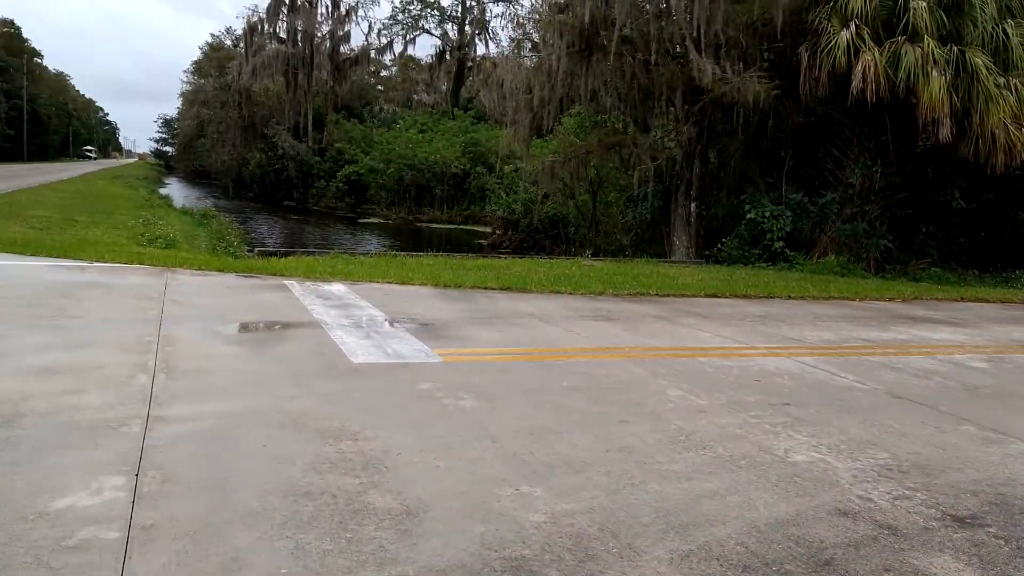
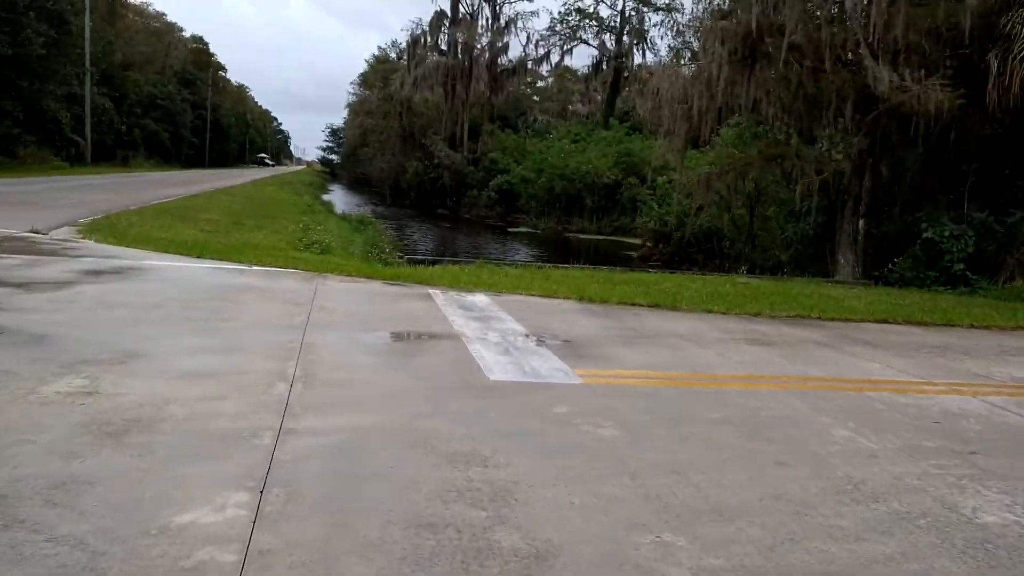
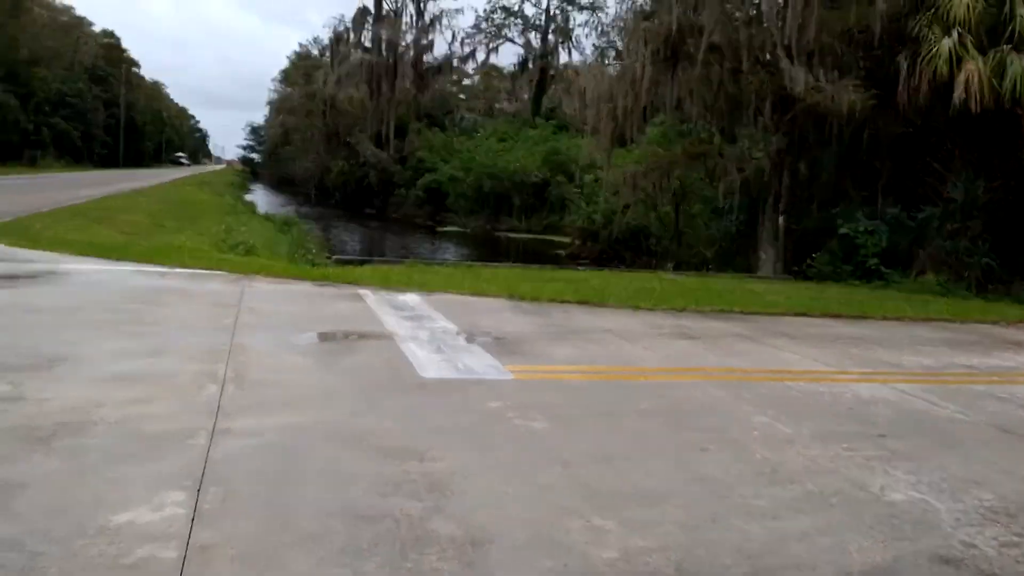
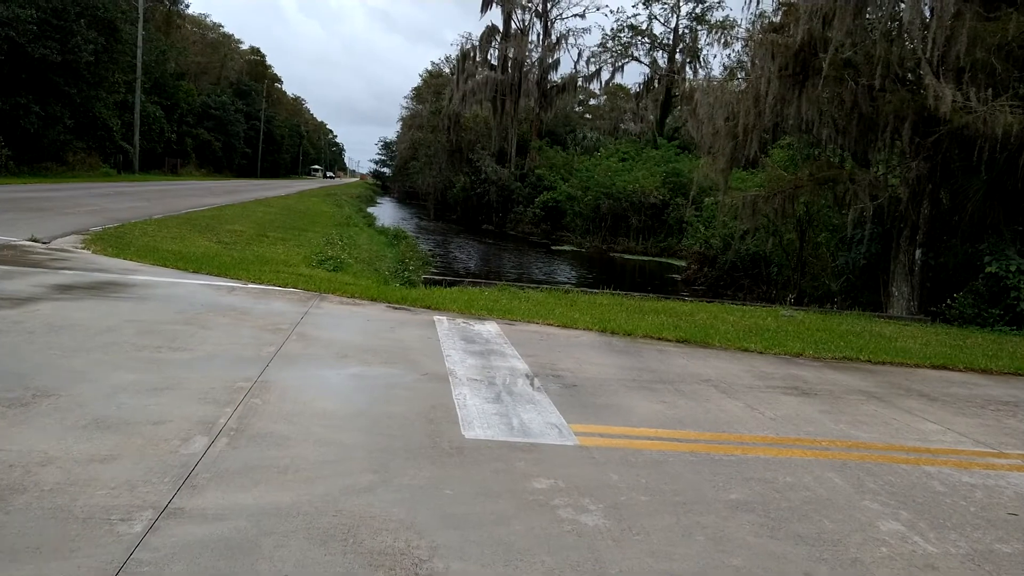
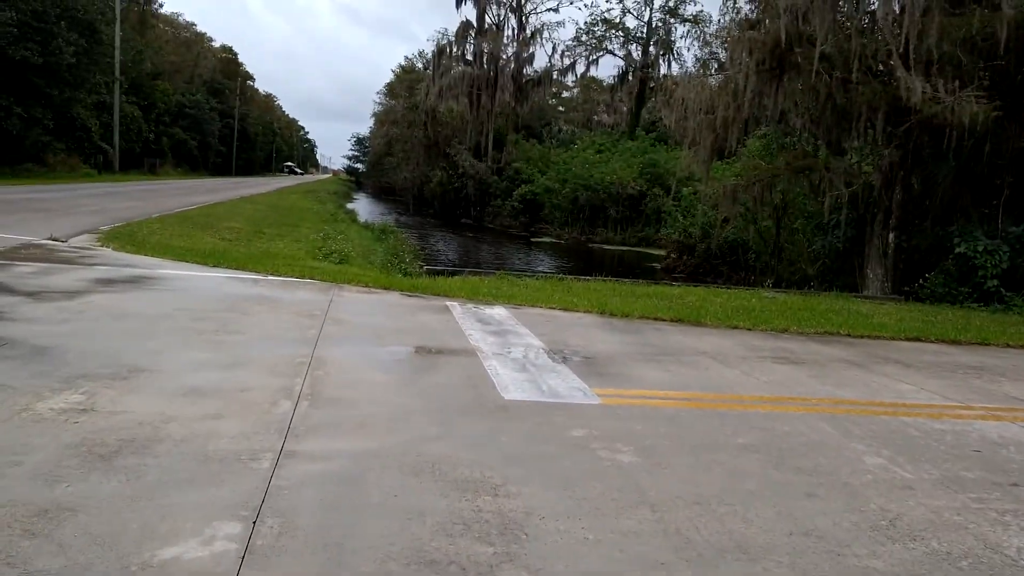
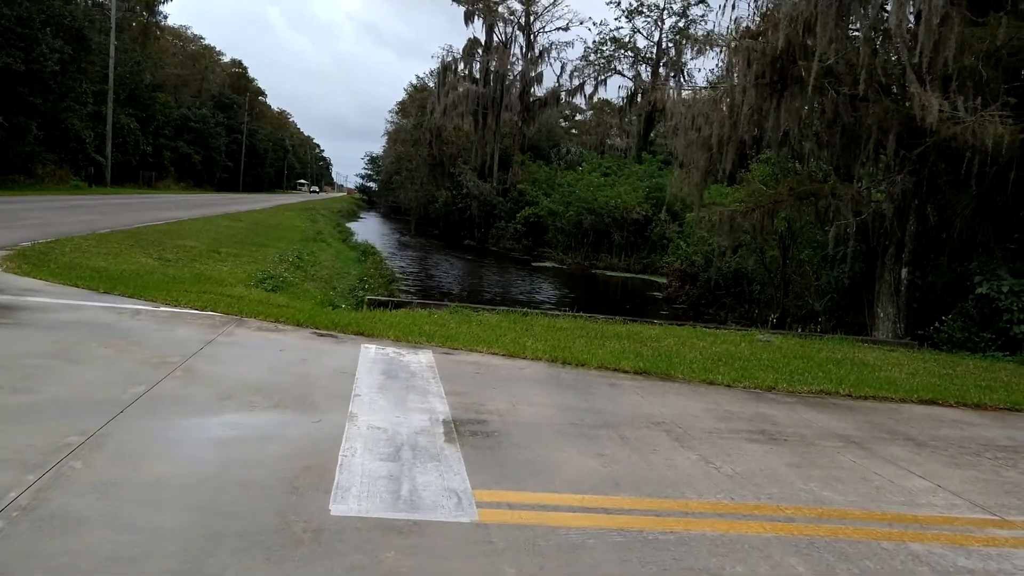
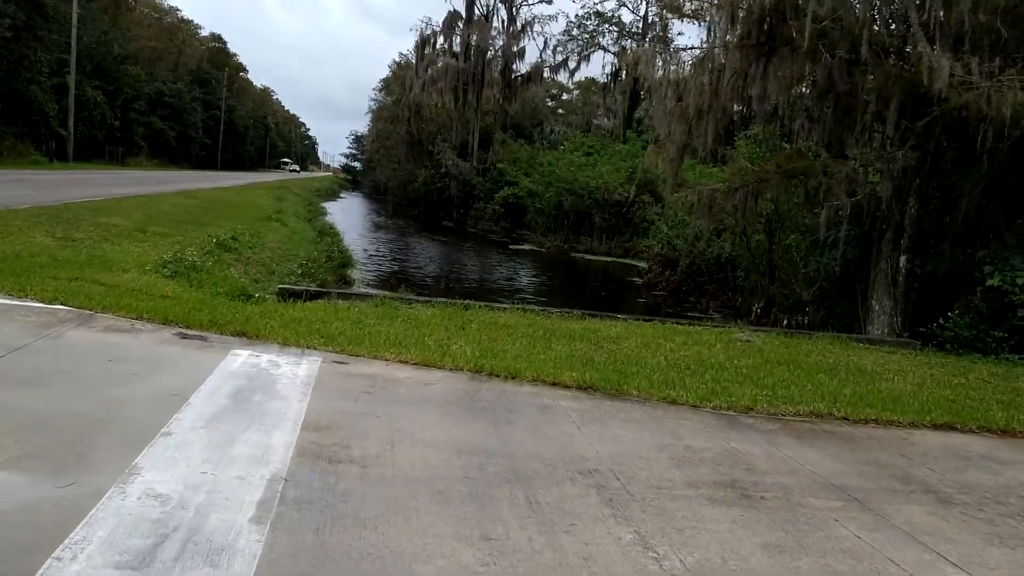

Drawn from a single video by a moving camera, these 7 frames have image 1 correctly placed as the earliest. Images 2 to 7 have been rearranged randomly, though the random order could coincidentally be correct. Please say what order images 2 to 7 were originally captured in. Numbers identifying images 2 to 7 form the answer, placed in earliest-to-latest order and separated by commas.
3, 2, 5, 4, 6, 7
